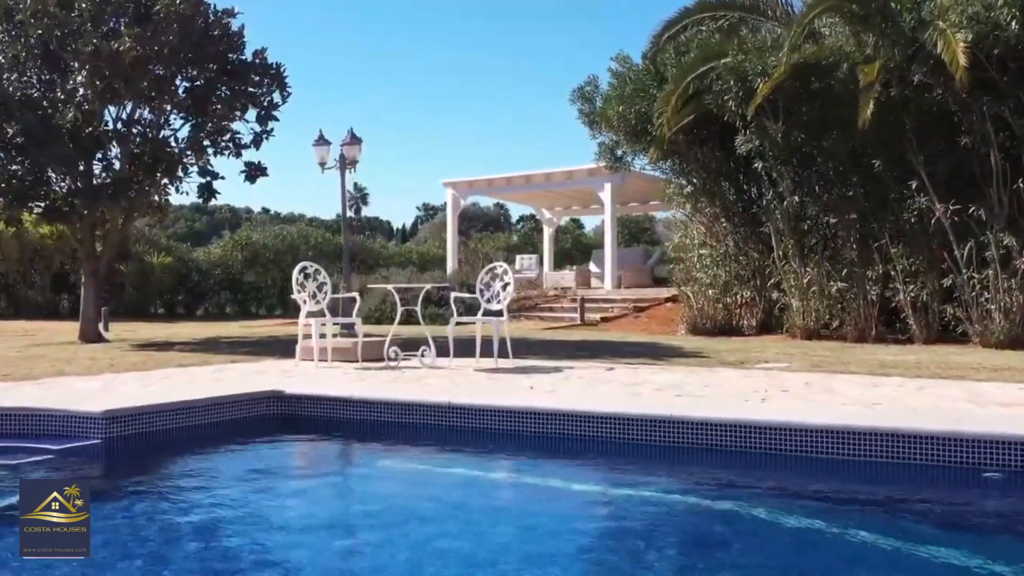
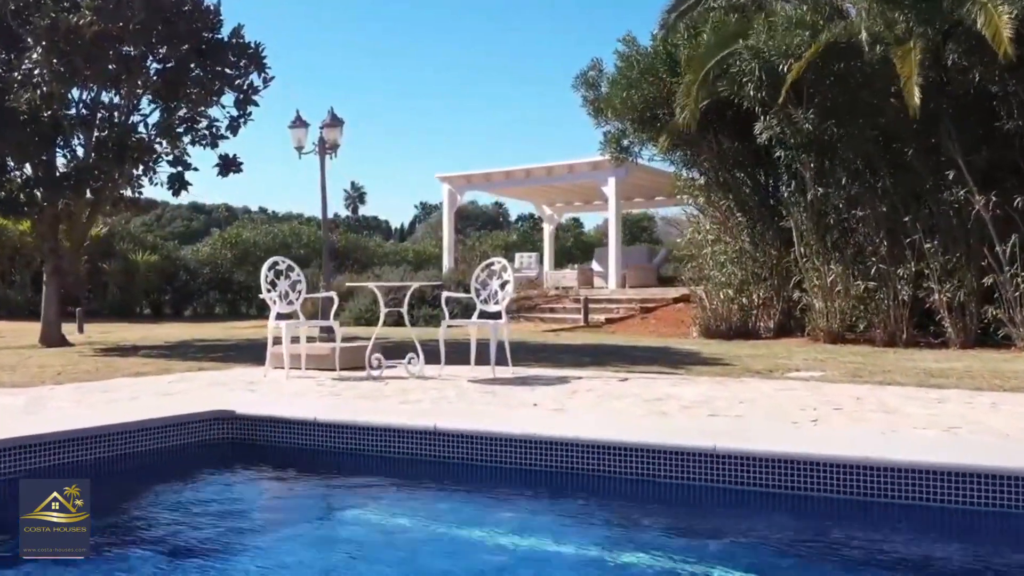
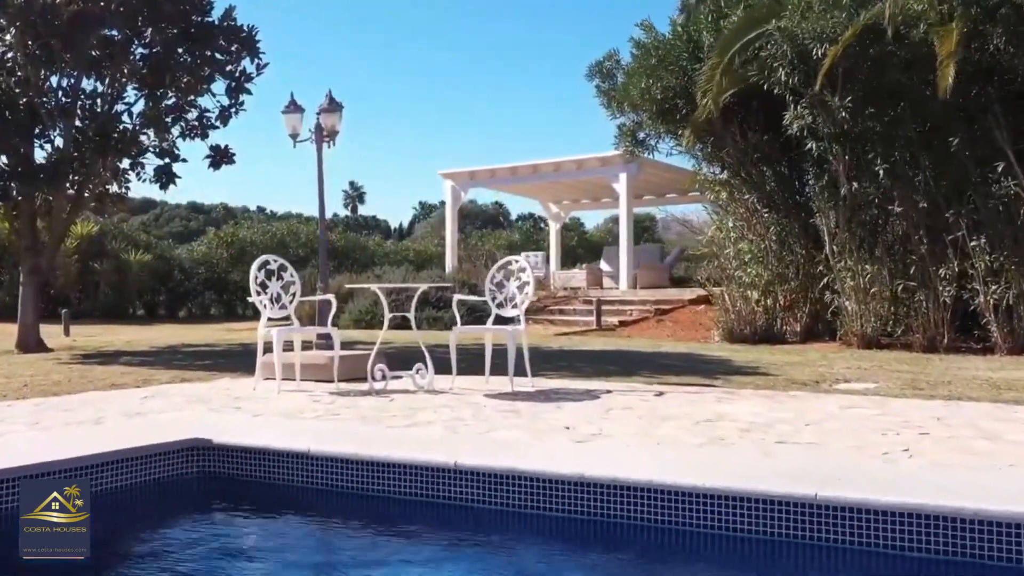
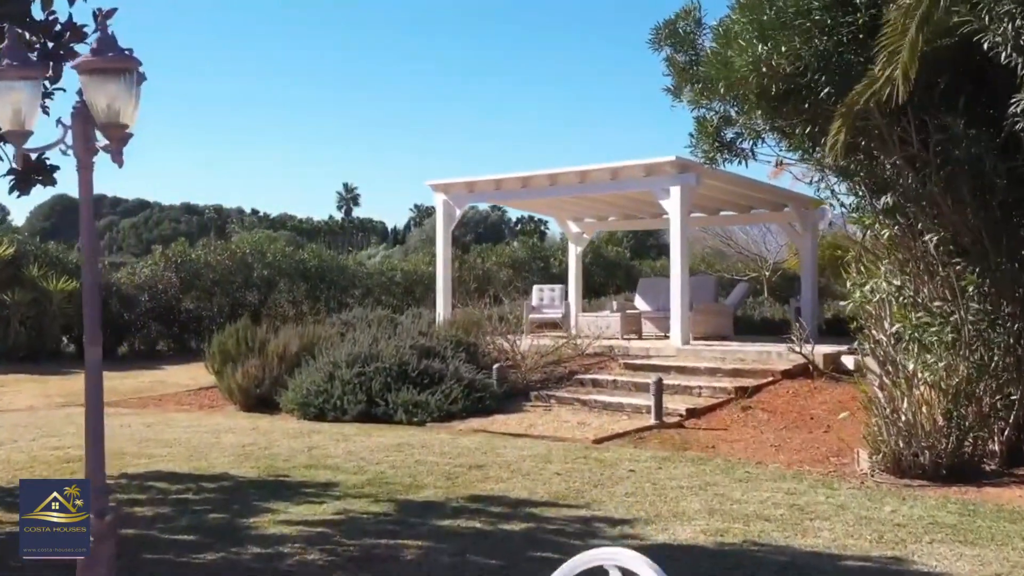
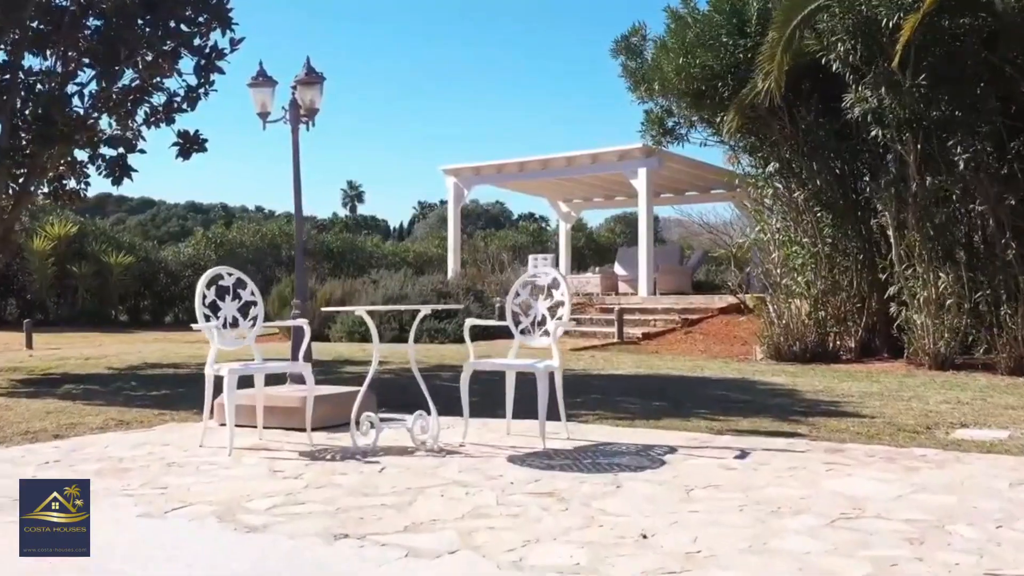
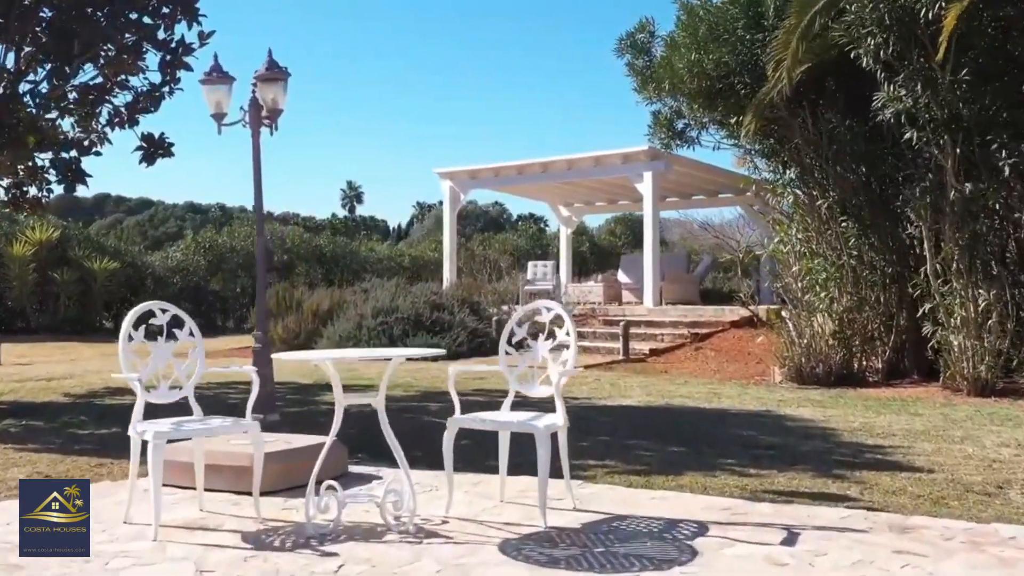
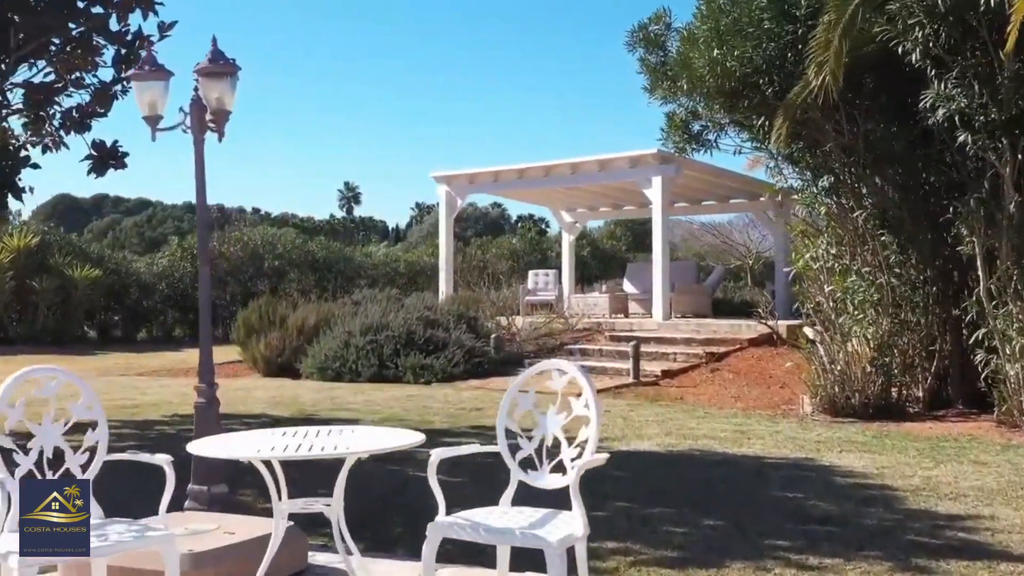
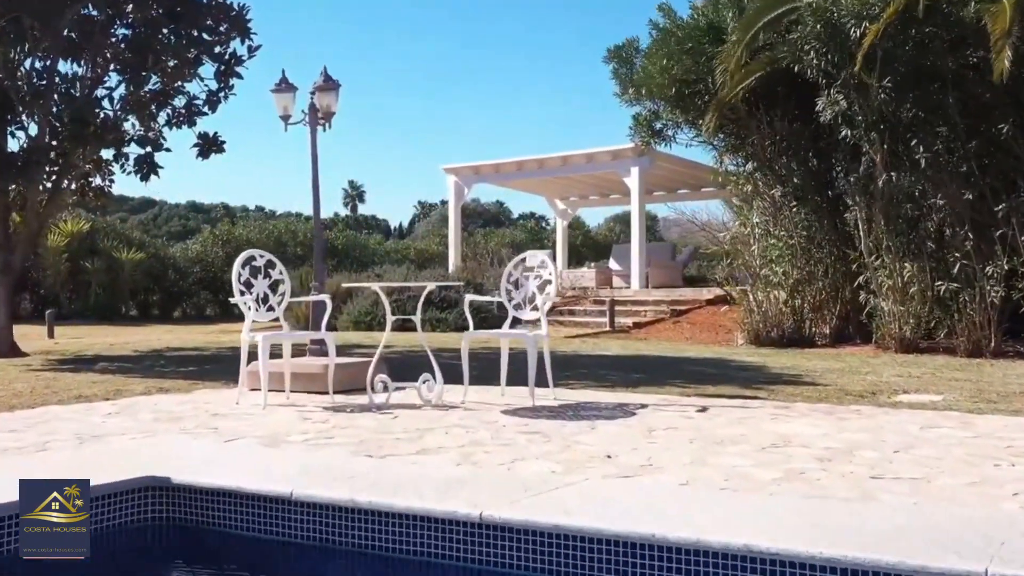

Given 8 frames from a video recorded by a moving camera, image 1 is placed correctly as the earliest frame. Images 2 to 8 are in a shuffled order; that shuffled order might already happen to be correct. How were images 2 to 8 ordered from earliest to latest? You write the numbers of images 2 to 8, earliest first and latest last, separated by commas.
2, 3, 8, 5, 6, 7, 4
